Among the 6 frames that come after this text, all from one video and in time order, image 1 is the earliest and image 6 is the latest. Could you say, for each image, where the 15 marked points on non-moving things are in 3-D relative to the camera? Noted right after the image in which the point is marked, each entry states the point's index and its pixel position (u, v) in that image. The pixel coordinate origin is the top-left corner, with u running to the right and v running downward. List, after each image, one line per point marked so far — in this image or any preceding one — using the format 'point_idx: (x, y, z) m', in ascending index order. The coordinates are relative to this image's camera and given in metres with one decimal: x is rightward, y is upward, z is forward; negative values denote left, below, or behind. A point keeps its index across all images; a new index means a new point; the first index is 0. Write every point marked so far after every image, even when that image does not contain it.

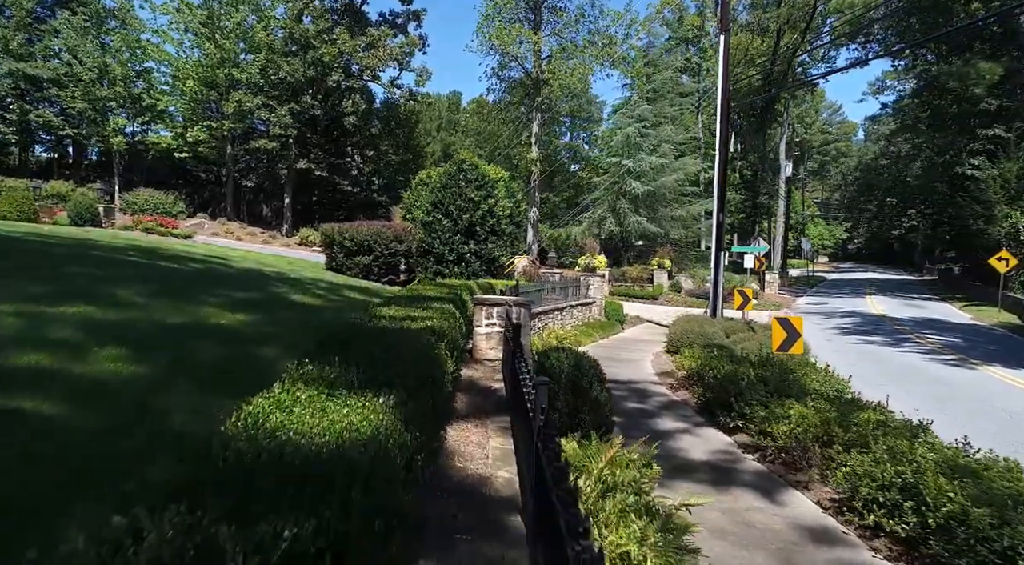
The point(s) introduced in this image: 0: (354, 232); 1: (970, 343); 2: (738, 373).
0: (-4.4, +1.4, +18.3) m
1: (+12.5, -1.7, +17.7) m
2: (+3.1, -1.2, +8.8) m
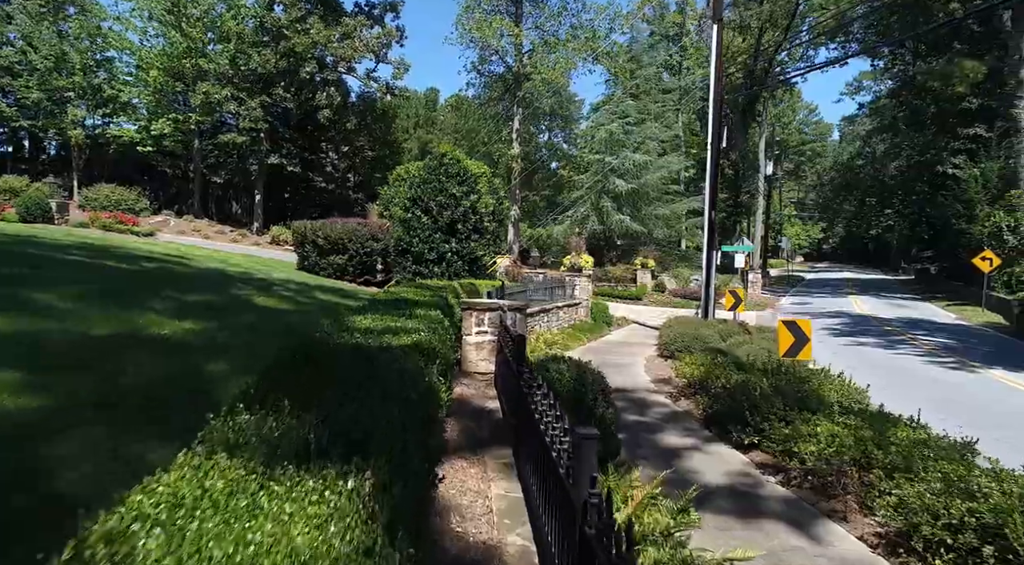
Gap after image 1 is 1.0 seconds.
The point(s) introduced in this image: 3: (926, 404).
0: (-4.9, +1.4, +17.3) m
1: (+12.0, -1.7, +17.3) m
2: (+2.9, -1.2, +8.0) m
3: (+7.3, -2.0, +11.3) m
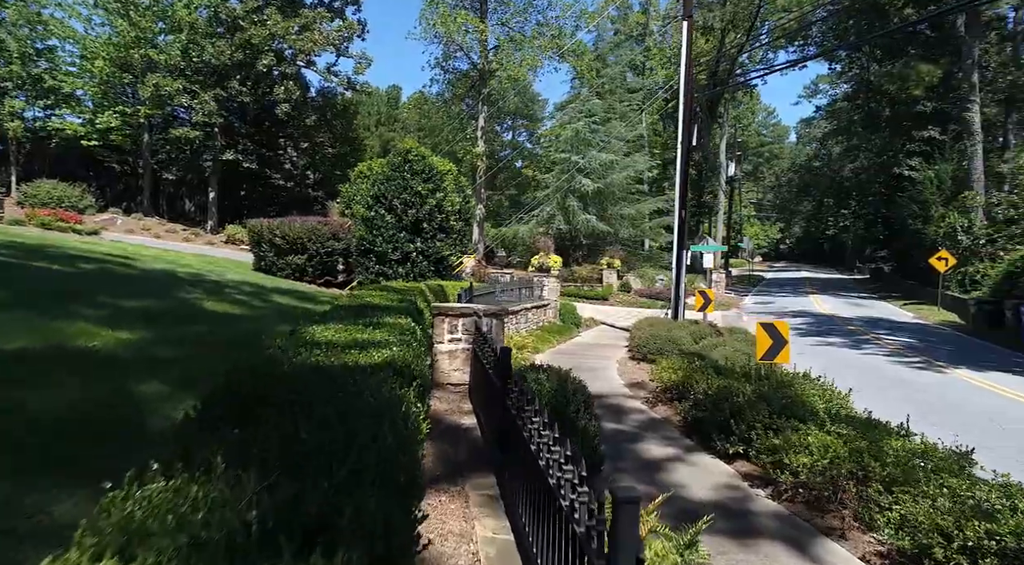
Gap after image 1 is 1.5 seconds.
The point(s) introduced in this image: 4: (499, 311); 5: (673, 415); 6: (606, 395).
0: (-5.7, +1.4, +16.5) m
1: (+11.2, -1.7, +17.5) m
2: (+2.6, -1.2, +7.7) m
3: (+6.7, -2.0, +11.3) m
4: (-0.1, -0.3, +6.0) m
5: (+2.2, -1.8, +8.7) m
6: (+1.4, -1.7, +9.9) m
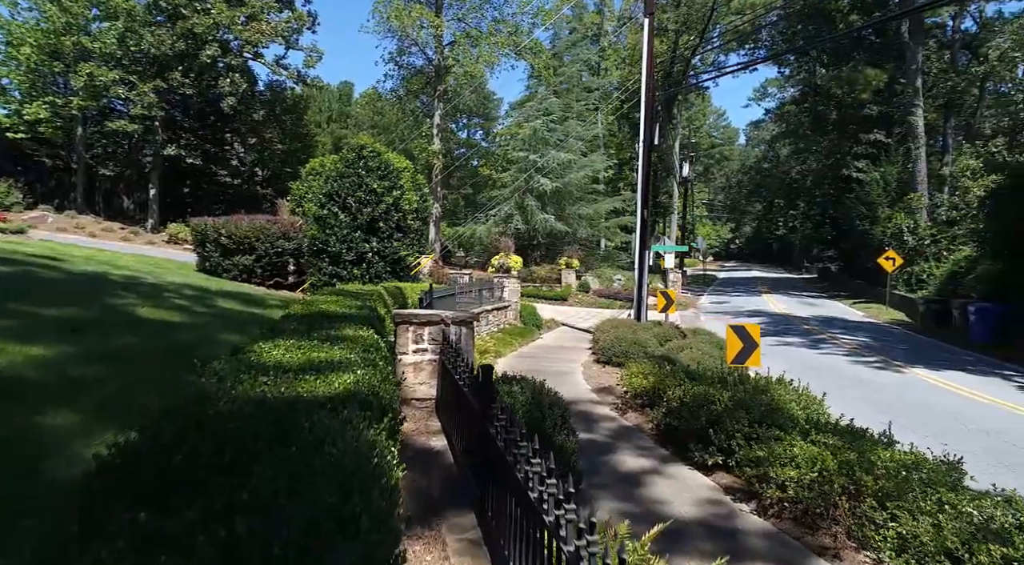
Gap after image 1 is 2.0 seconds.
0: (-6.7, +1.3, +15.6) m
1: (+10.1, -1.7, +17.8) m
2: (+2.2, -1.3, +7.4) m
3: (+6.1, -2.0, +11.2) m
4: (-0.4, -0.3, +5.6) m
5: (+1.7, -1.8, +8.4) m
6: (+0.9, -1.7, +9.5) m
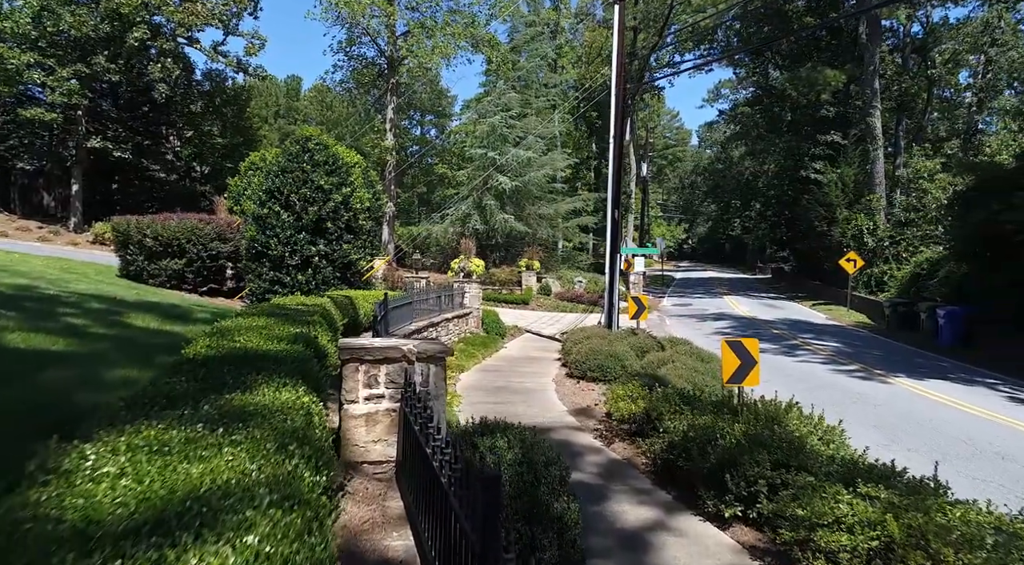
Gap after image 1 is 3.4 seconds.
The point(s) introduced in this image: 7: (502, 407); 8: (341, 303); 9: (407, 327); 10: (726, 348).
0: (-7.5, +1.2, +13.9) m
1: (+9.1, -1.8, +17.3) m
2: (+2.0, -1.4, +6.4) m
3: (+5.6, -2.1, +10.4) m
4: (-0.5, -0.4, +4.3) m
5: (+1.4, -1.9, +7.3) m
6: (+0.5, -1.9, +8.4) m
7: (-0.1, -1.8, +9.4) m
8: (-2.4, -0.3, +9.3) m
9: (-1.8, -0.8, +11.4) m
10: (+2.7, -0.8, +8.2) m
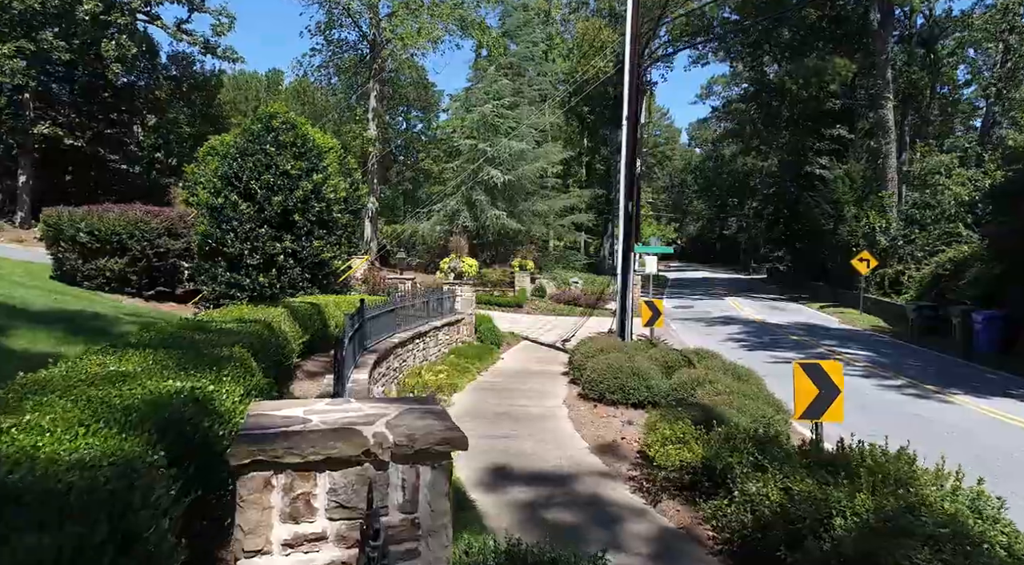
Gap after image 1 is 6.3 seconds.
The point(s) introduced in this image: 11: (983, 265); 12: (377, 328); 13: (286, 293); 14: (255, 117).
0: (-7.5, +1.1, +11.8) m
1: (+9.0, -1.8, +15.5) m
2: (+2.1, -1.4, +4.5) m
3: (+5.6, -2.1, +8.6) m
4: (-0.3, -0.5, +2.4) m
5: (+1.5, -2.0, +5.4) m
6: (+0.6, -1.9, +6.5) m
7: (-0.1, -1.9, +7.5) m
8: (-2.3, -0.3, +7.3) m
9: (-1.8, -0.8, +9.4) m
10: (+2.8, -0.9, +6.3) m
11: (+13.8, +0.5, +18.9) m
12: (-1.9, -0.6, +9.3) m
13: (-4.0, -0.2, +11.7) m
14: (-4.7, +3.0, +11.9) m
